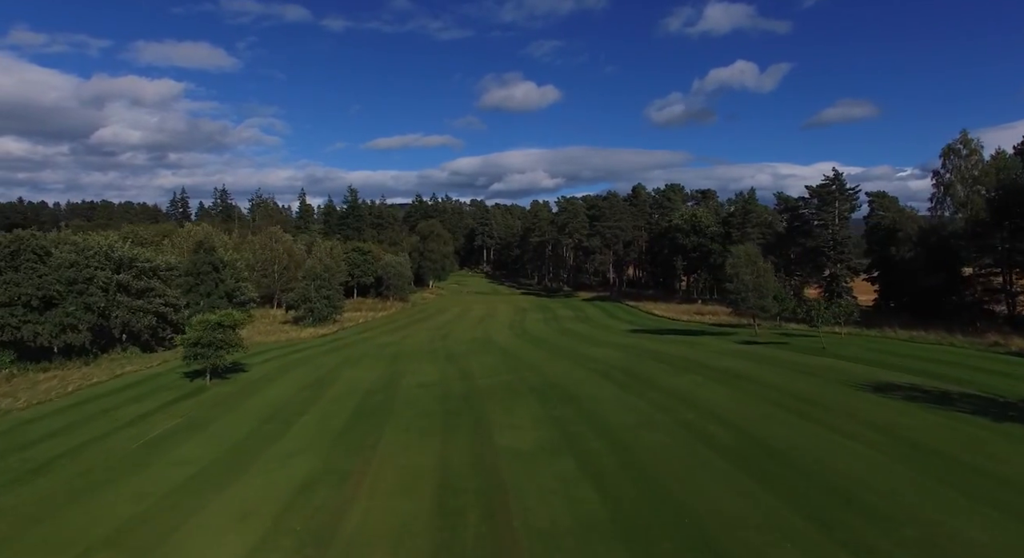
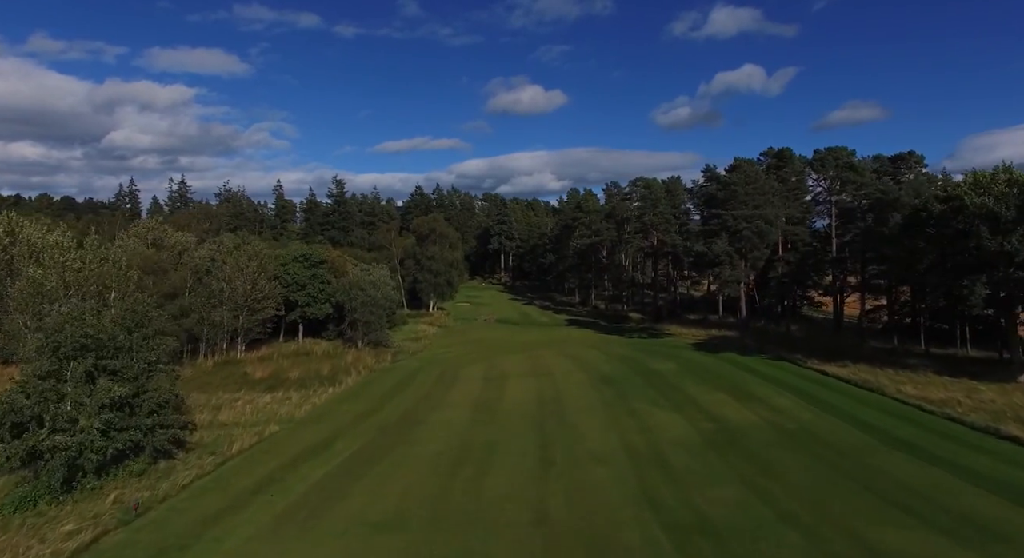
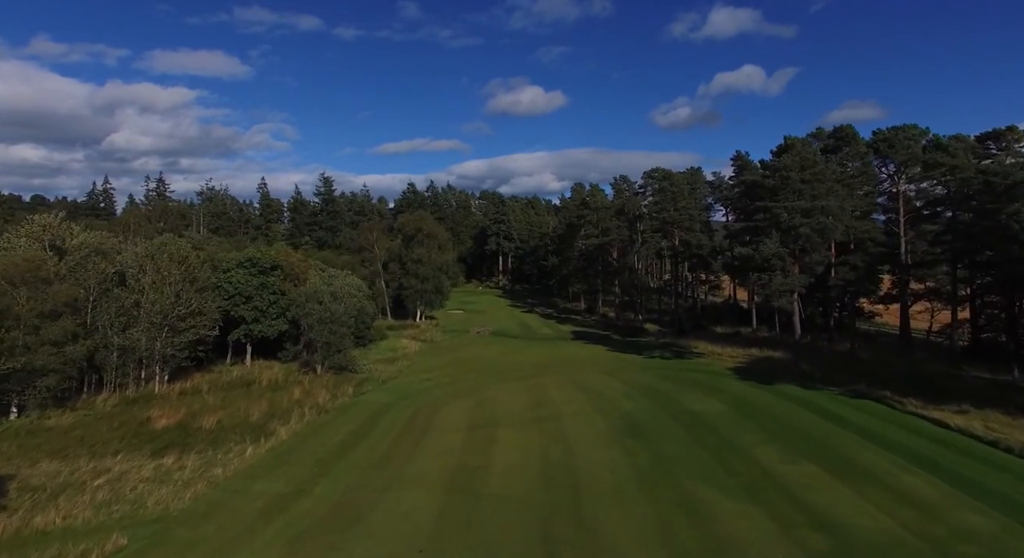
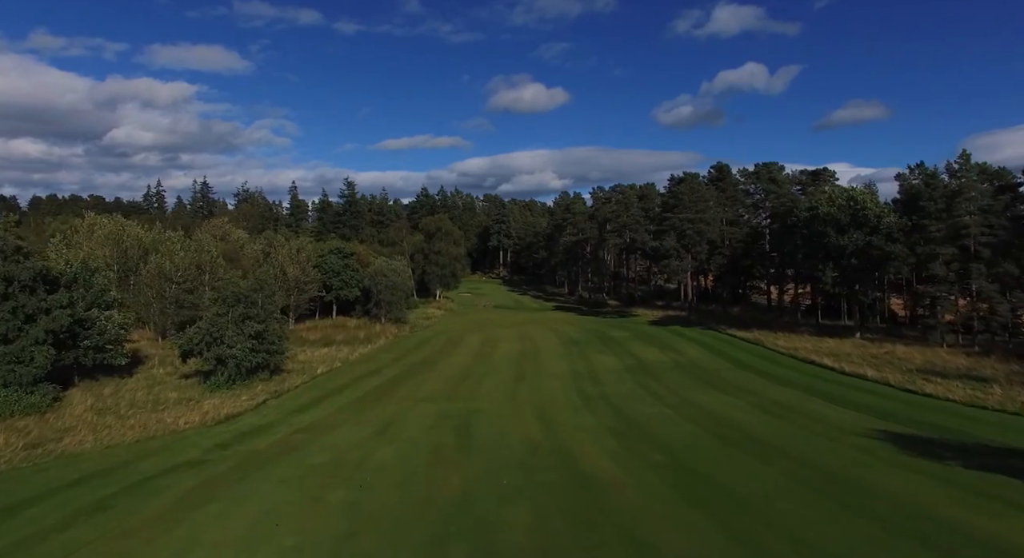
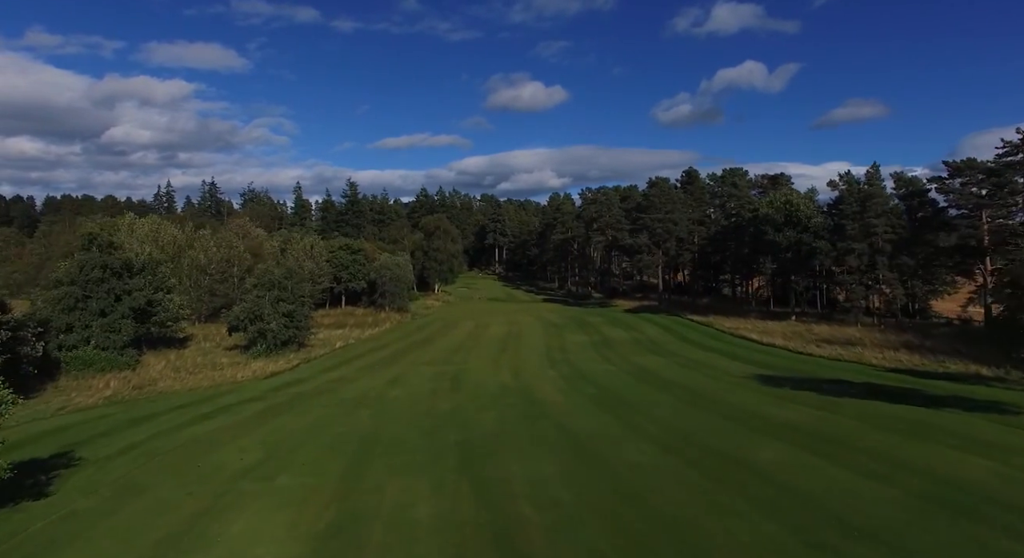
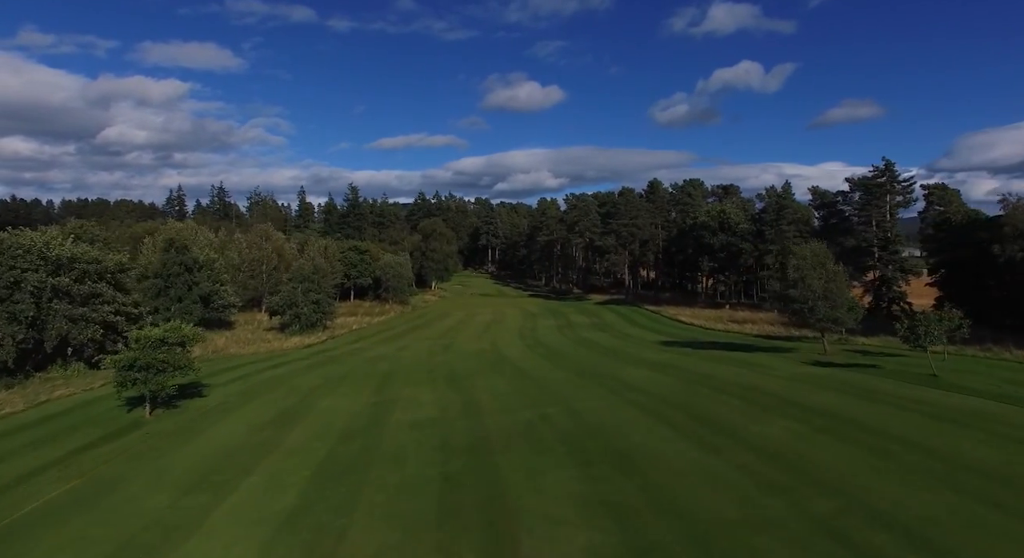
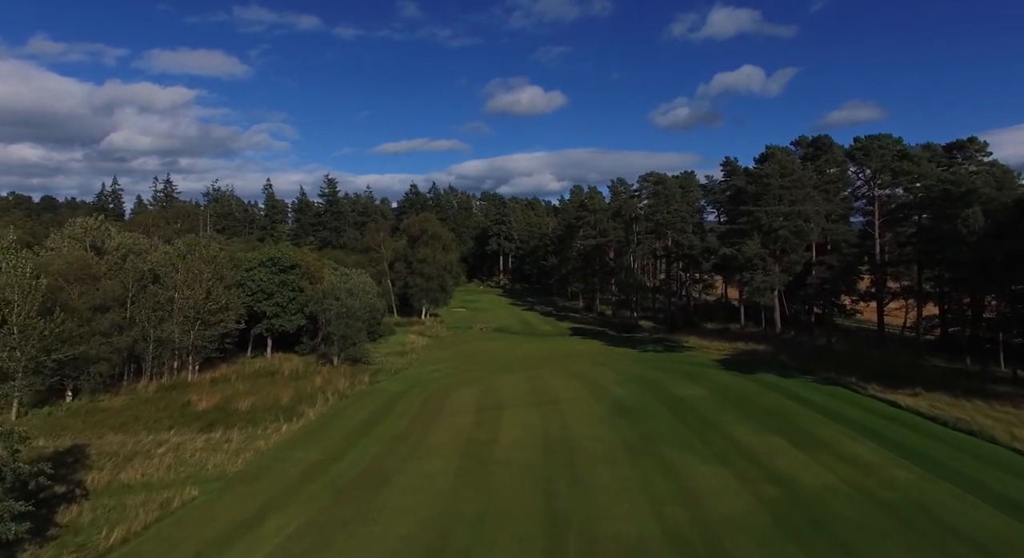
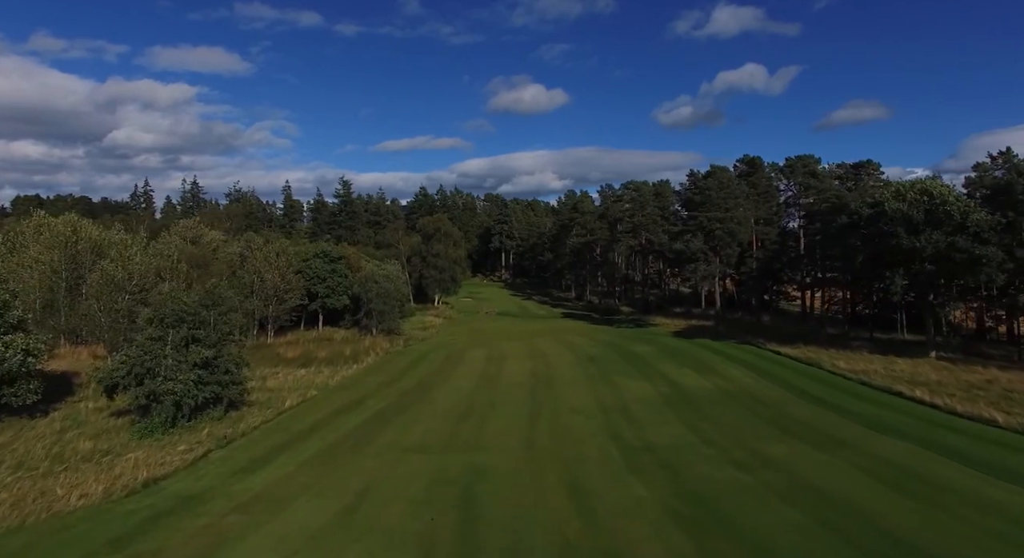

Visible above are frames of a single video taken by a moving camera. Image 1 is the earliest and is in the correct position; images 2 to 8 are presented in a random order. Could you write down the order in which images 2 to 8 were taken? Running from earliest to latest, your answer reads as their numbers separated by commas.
6, 5, 4, 8, 2, 7, 3
